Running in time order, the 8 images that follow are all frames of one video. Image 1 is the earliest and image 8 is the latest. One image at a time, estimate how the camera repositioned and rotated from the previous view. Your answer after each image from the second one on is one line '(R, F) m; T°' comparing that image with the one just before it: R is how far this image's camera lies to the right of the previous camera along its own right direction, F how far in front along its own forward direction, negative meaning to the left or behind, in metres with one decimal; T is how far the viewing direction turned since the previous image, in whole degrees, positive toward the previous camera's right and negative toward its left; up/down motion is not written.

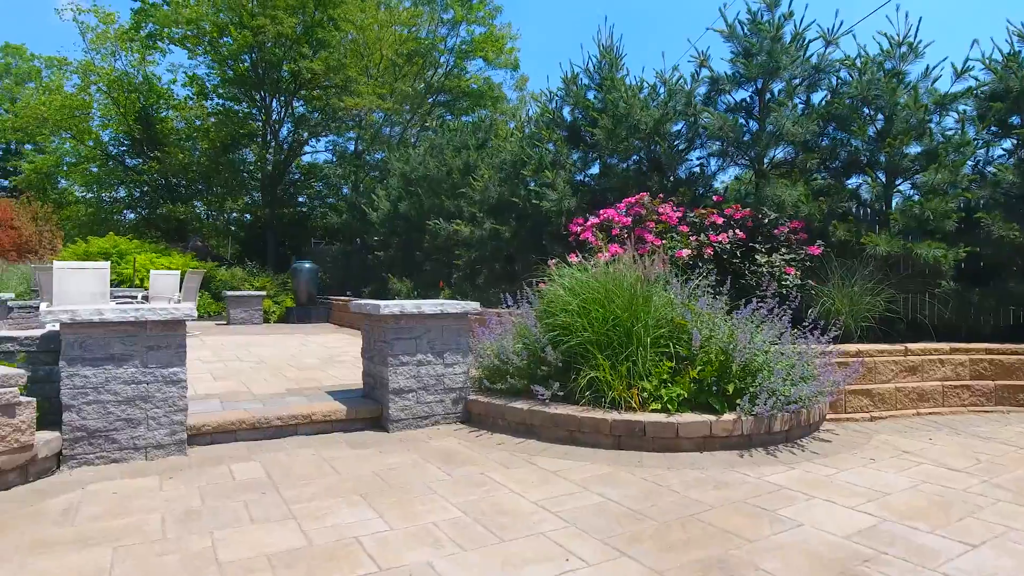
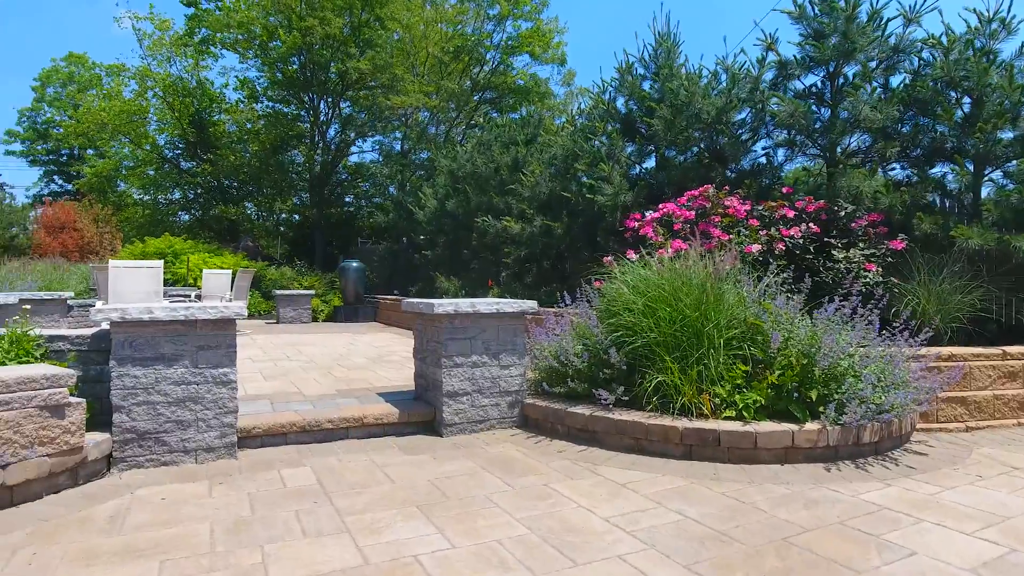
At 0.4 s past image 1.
(-0.1, +0.3) m; -4°
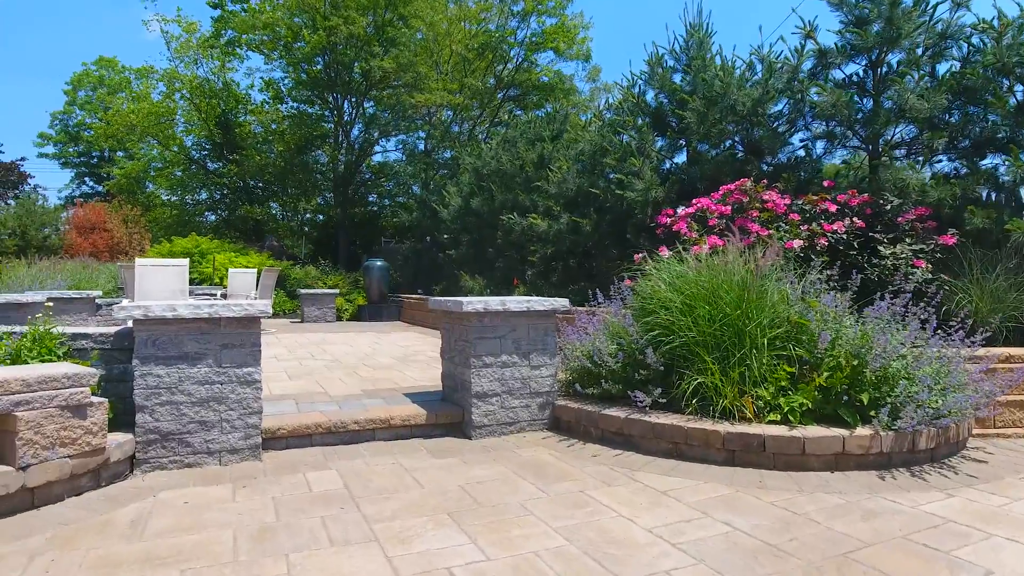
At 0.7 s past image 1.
(-0.1, +0.2) m; -2°
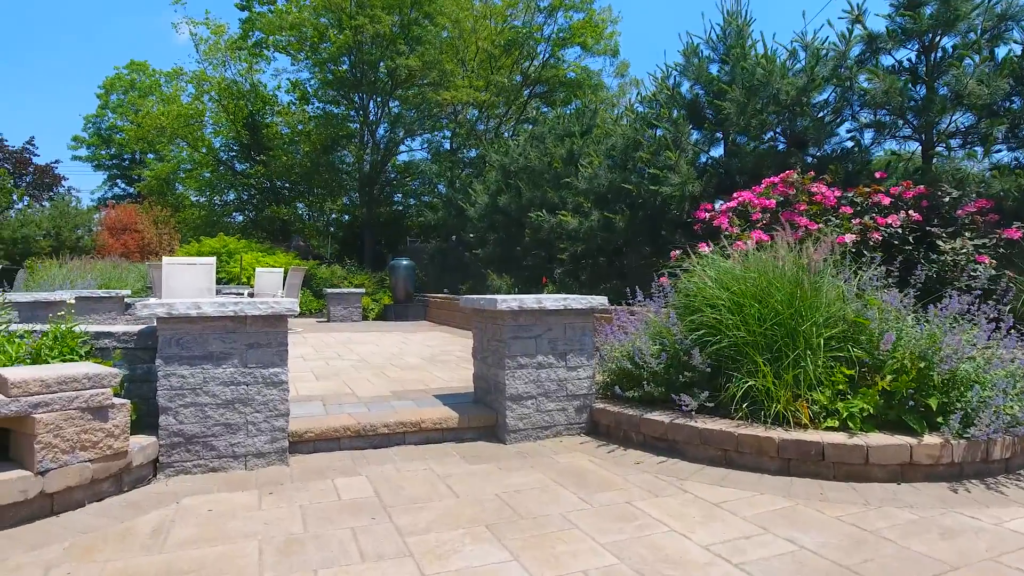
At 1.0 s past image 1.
(-0.1, +0.2) m; -2°
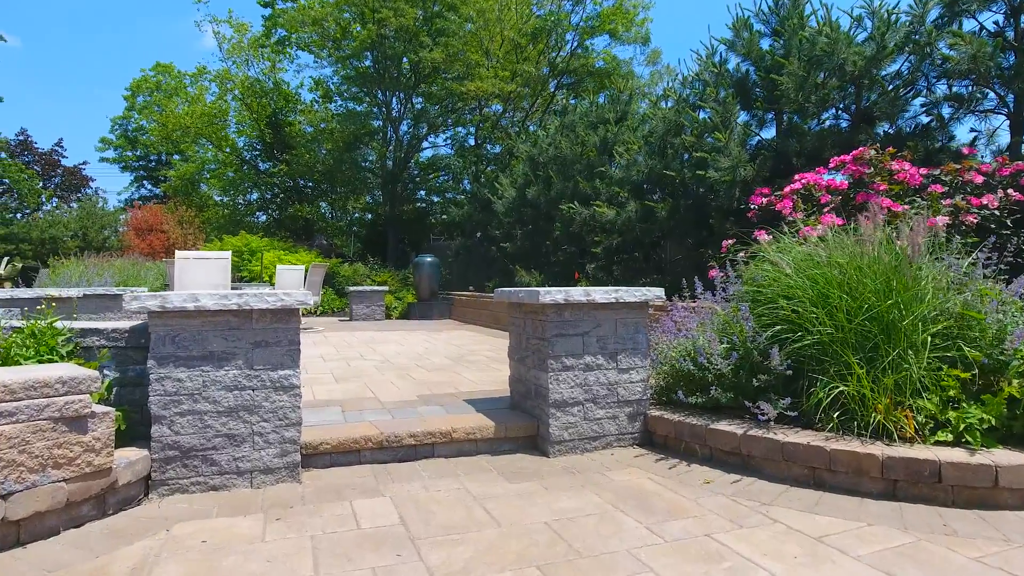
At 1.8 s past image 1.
(-0.1, +0.6) m; -2°
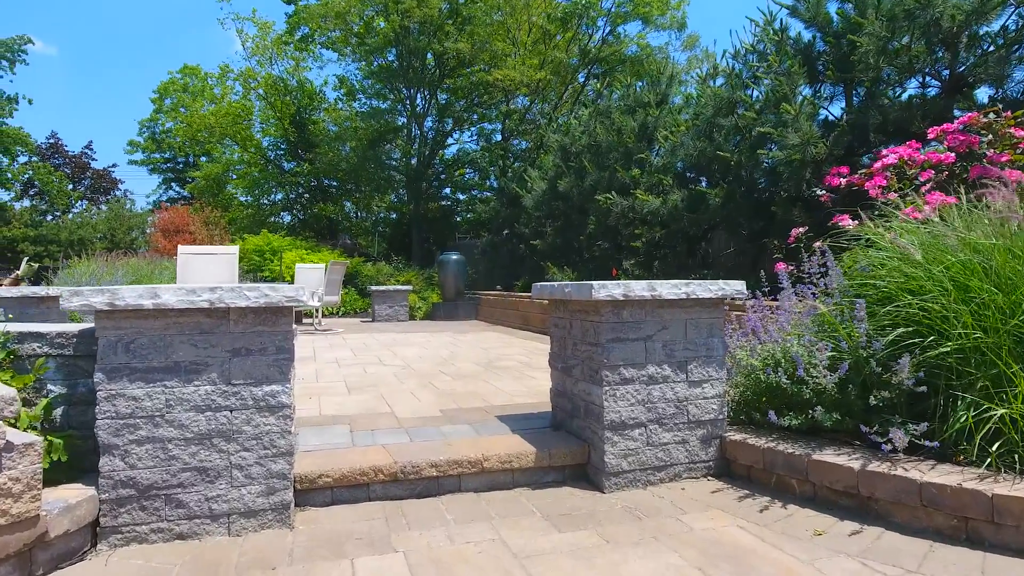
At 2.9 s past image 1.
(-0.1, +0.7) m; -2°
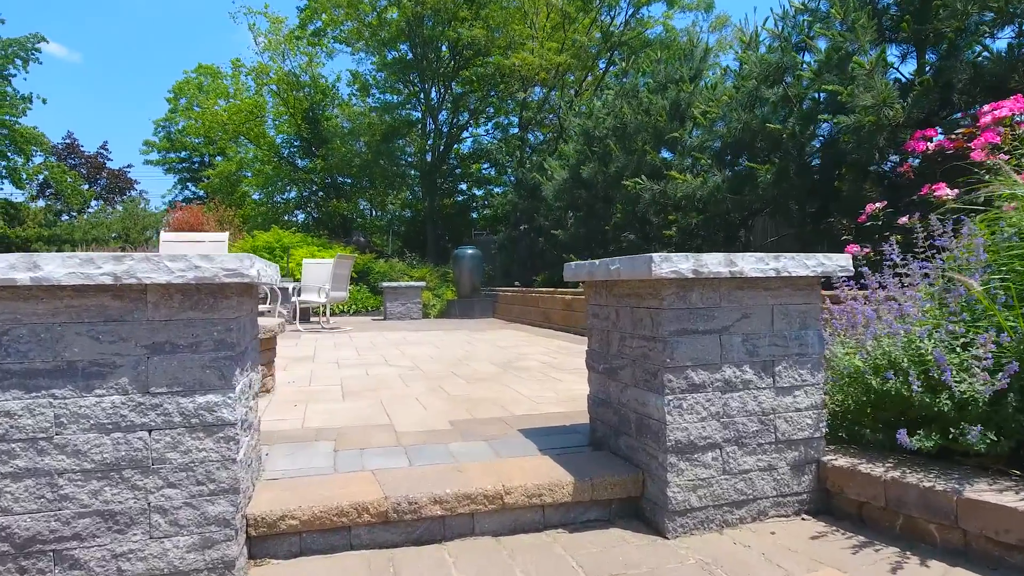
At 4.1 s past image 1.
(0.0, +0.8) m; -1°
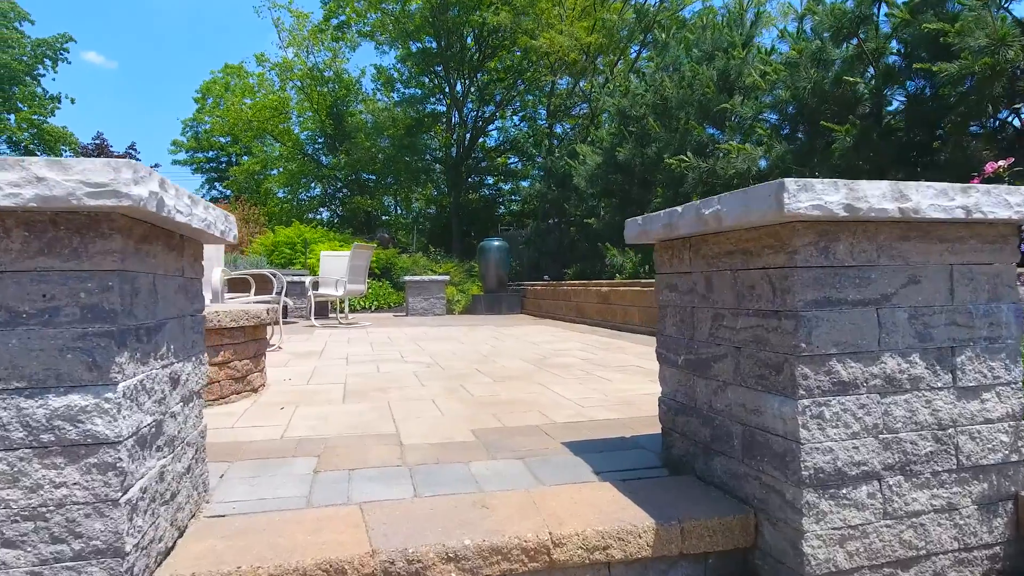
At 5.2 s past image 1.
(-0.1, +0.7) m; -2°
